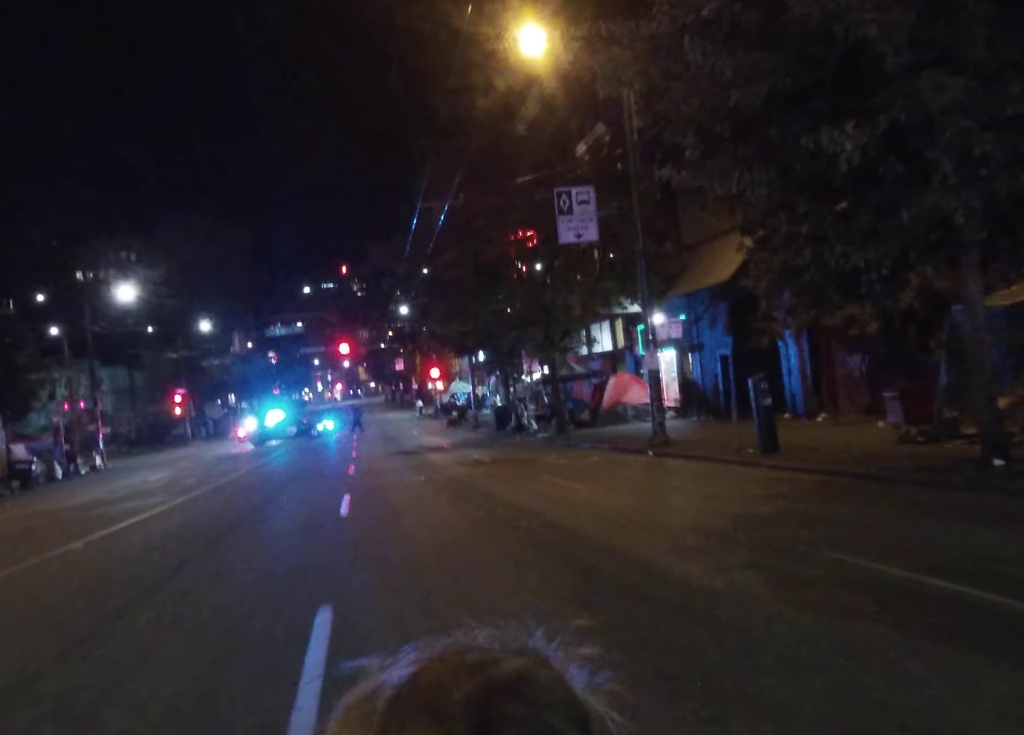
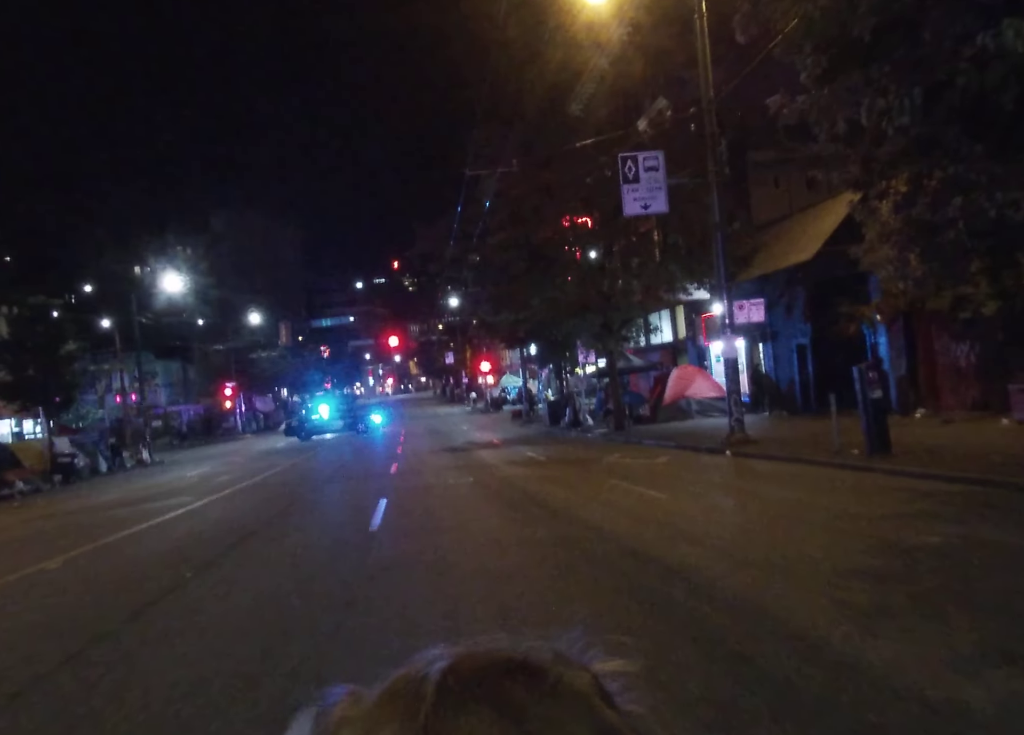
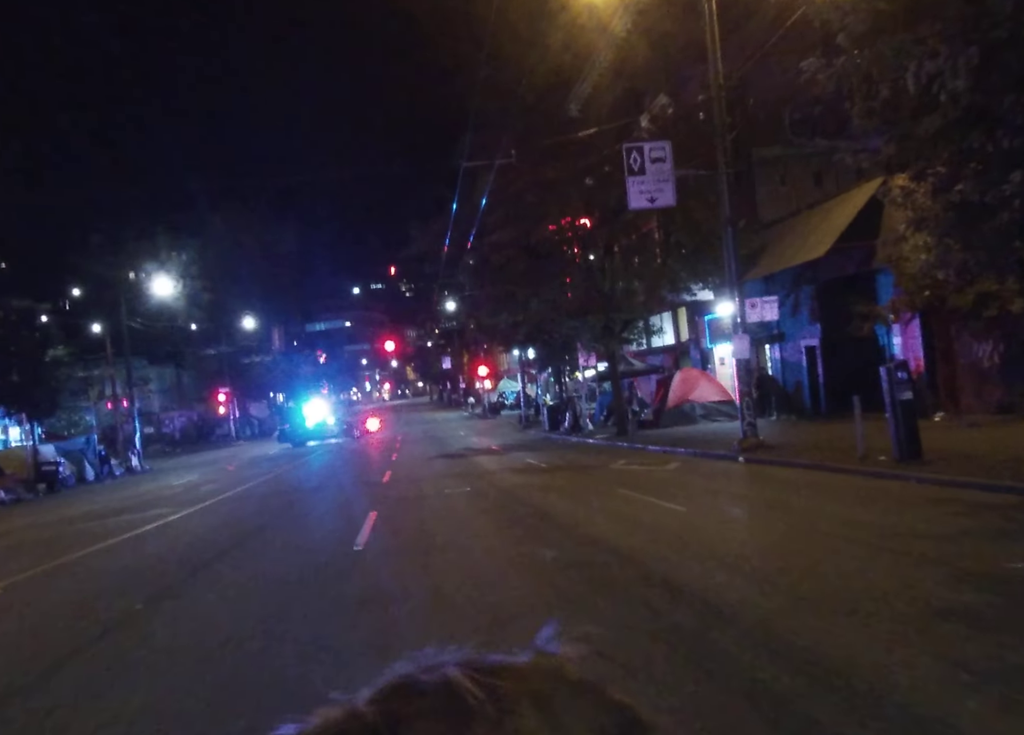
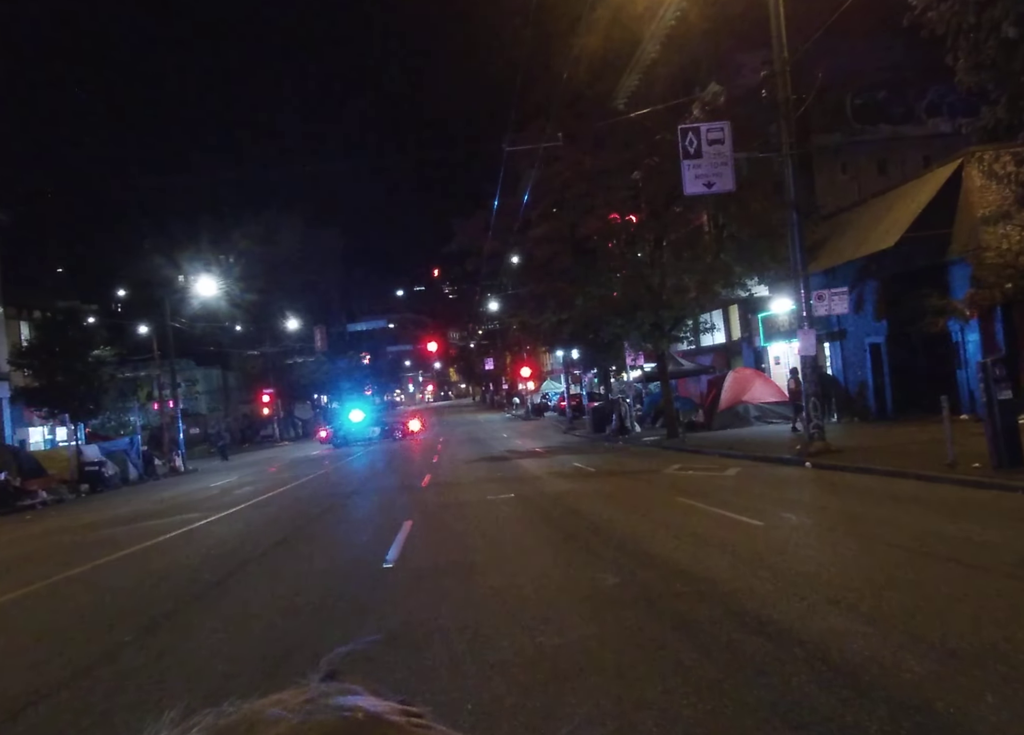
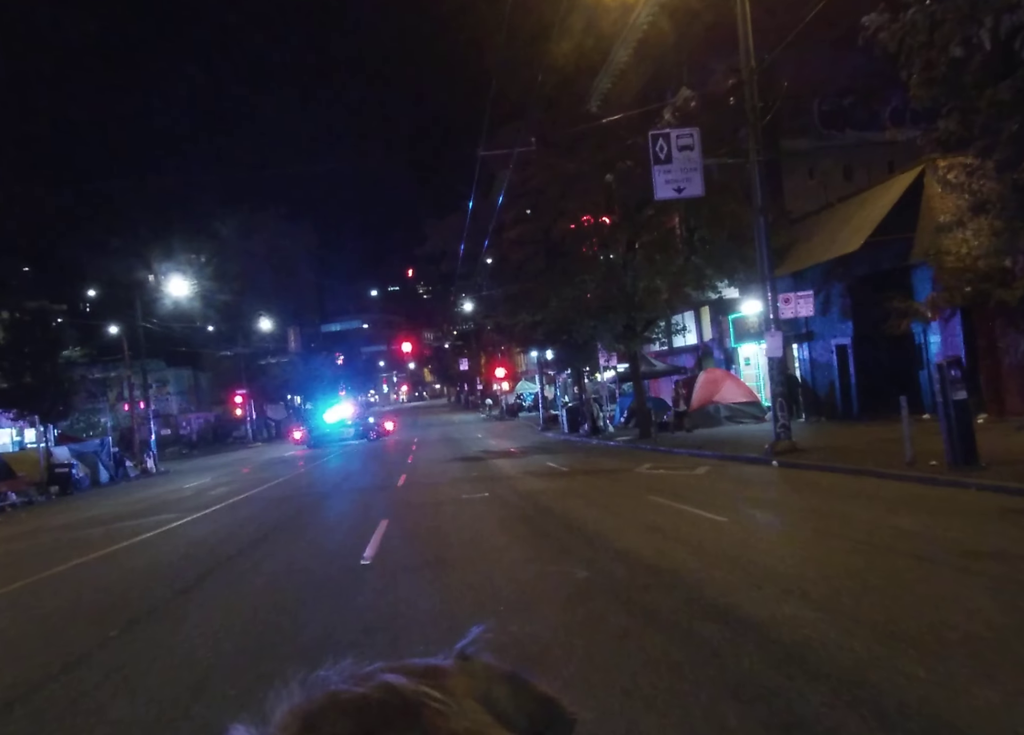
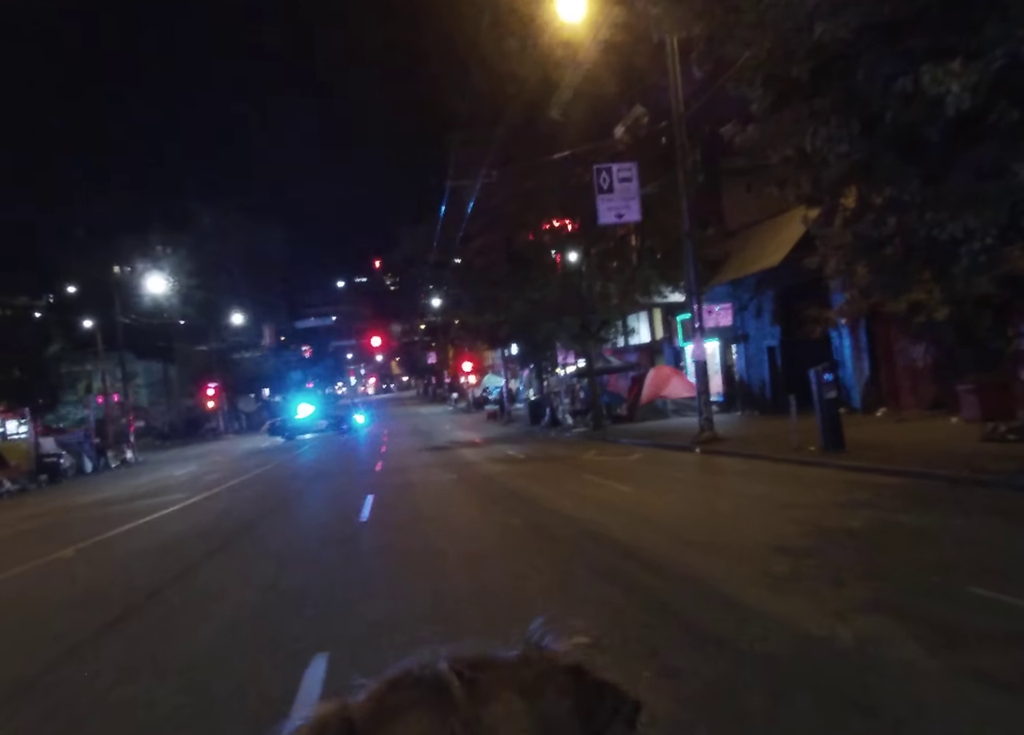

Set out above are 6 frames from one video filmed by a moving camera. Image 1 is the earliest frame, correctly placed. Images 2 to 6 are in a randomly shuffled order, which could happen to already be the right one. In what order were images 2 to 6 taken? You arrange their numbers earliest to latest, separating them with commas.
6, 2, 3, 5, 4
